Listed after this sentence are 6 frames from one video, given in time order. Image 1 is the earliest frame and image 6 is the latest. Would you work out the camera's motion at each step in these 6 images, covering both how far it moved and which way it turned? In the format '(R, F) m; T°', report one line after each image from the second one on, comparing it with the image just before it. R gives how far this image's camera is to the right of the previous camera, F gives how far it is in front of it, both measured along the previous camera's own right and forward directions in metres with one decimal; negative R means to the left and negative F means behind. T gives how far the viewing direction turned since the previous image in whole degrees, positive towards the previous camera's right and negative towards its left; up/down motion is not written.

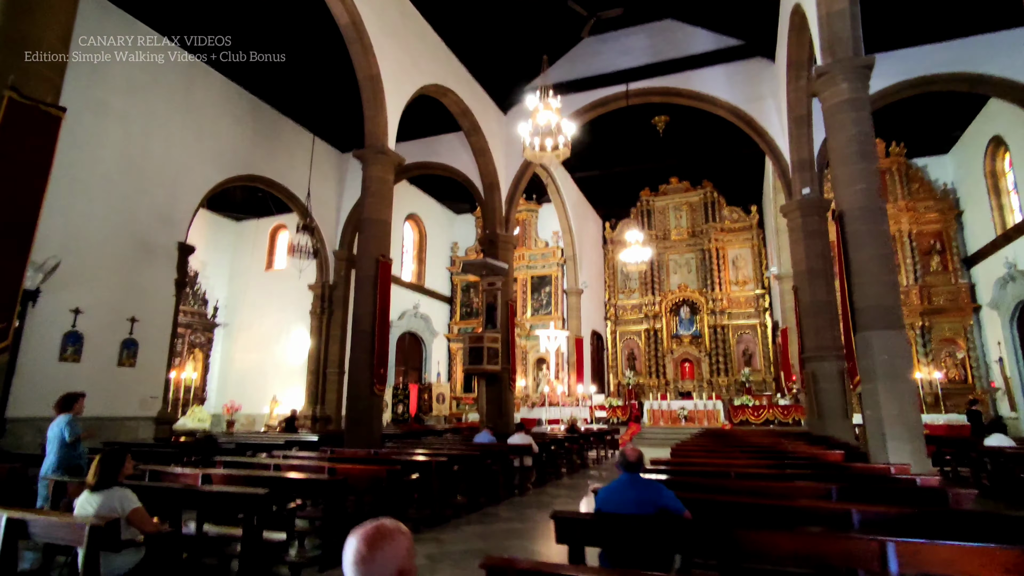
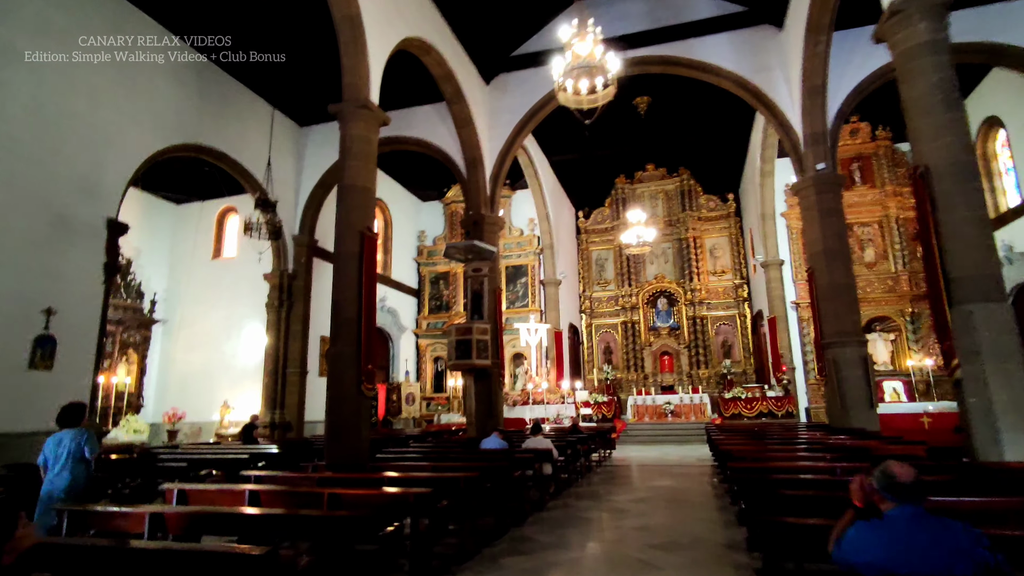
(-0.8, +1.3) m; +5°
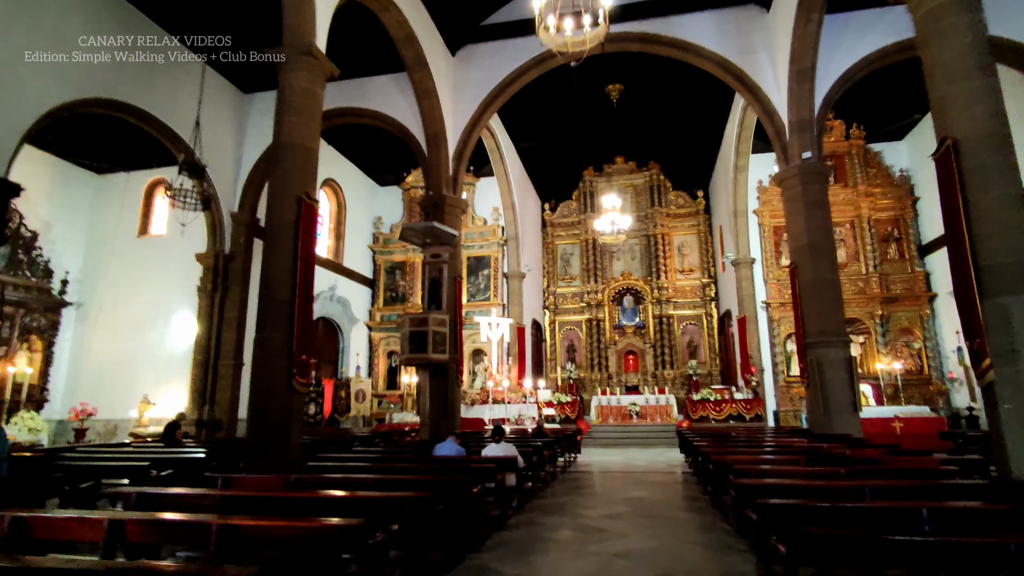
(0.0, +1.0) m; +4°
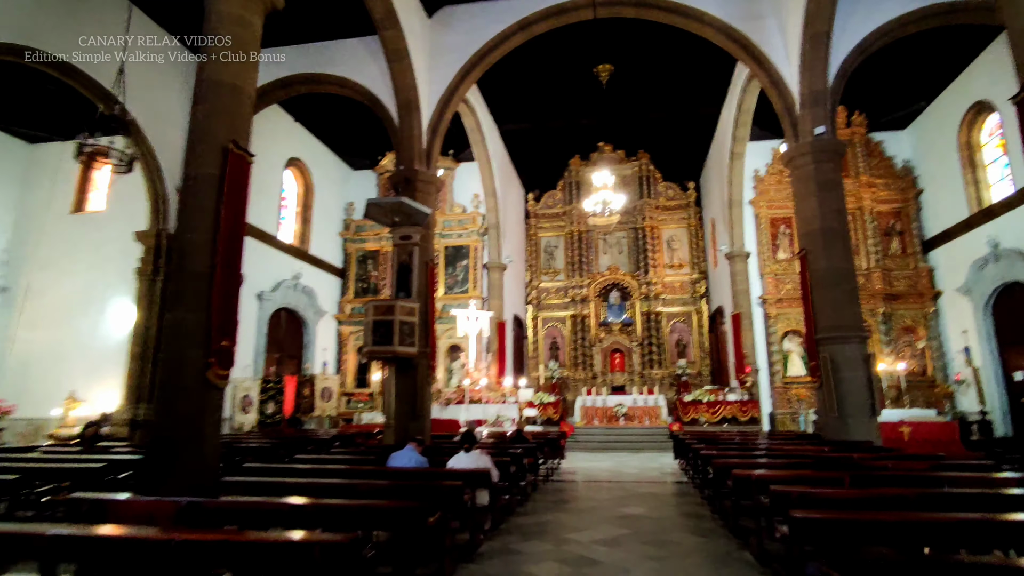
(+0.1, +1.2) m; +2°
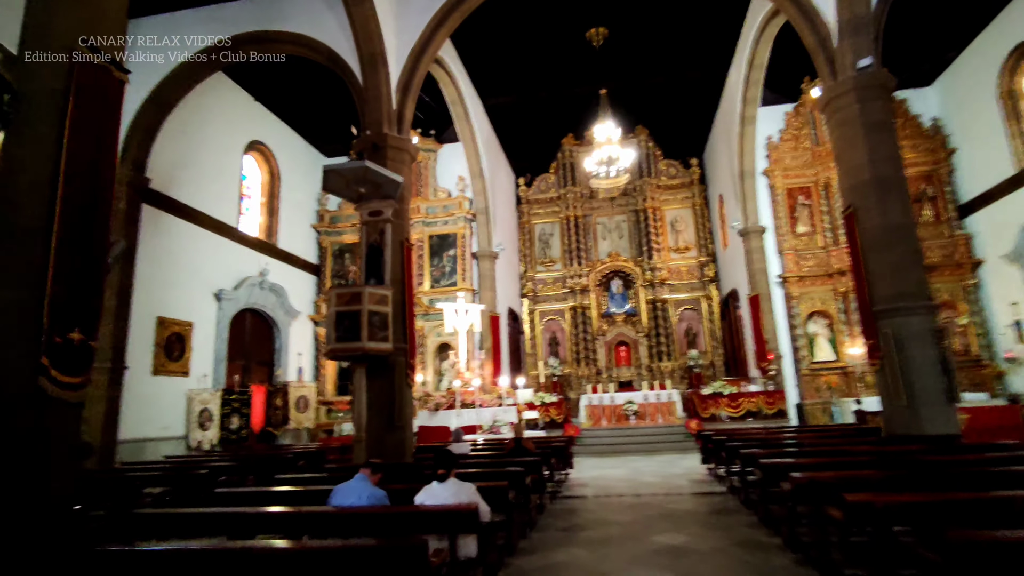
(0.0, +1.6) m; +1°
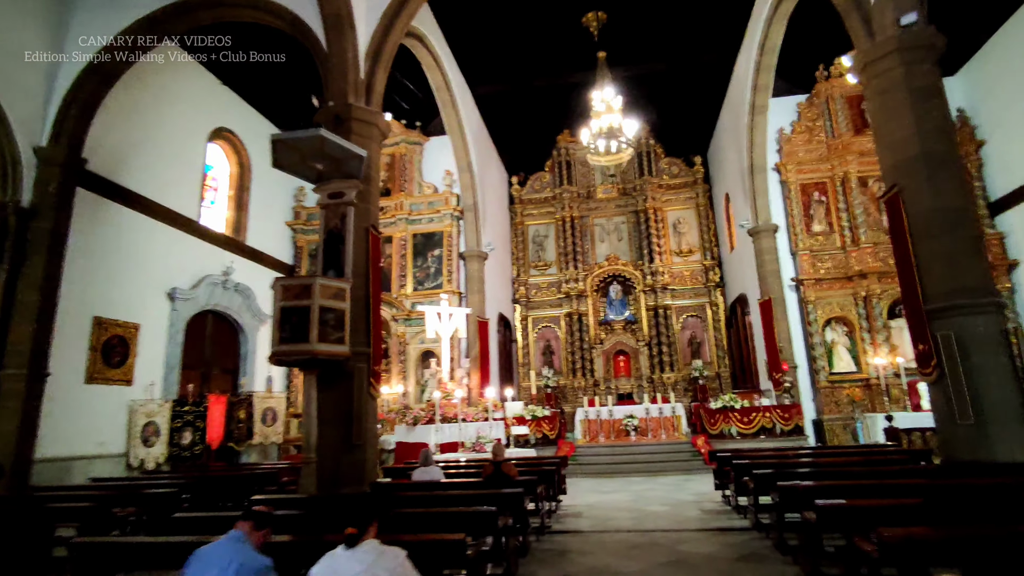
(+0.2, +1.2) m; 0°
